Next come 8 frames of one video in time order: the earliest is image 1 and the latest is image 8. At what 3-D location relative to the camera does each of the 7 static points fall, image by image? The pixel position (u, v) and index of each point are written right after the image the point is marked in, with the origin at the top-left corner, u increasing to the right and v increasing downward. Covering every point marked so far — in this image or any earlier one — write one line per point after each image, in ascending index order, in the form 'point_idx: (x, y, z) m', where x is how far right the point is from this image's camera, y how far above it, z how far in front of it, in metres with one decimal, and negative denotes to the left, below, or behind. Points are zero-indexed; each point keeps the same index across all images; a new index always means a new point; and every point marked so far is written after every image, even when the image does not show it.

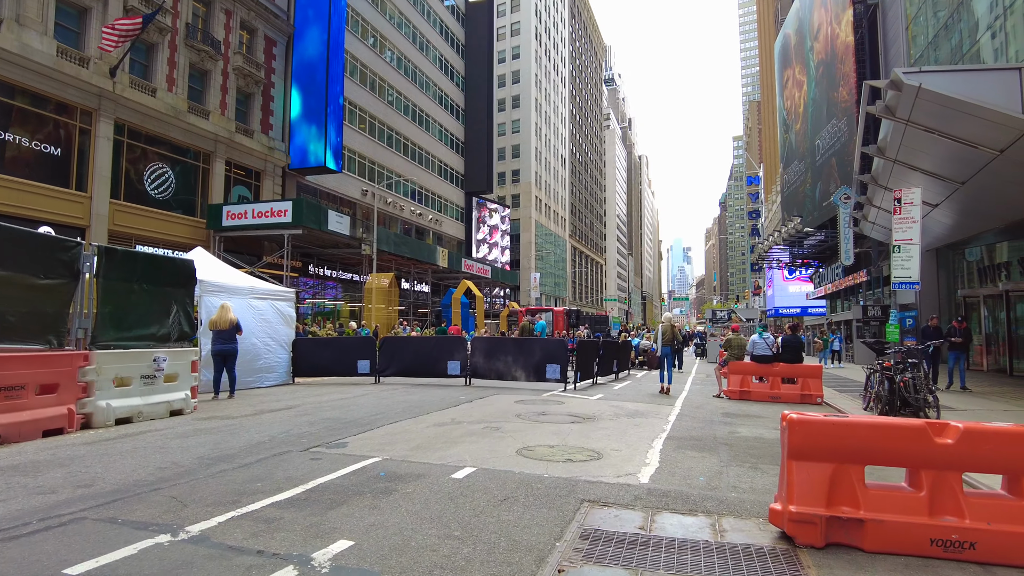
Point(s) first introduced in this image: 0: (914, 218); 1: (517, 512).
0: (+6.5, +1.1, +10.4) m
1: (0.0, -1.6, +4.6) m
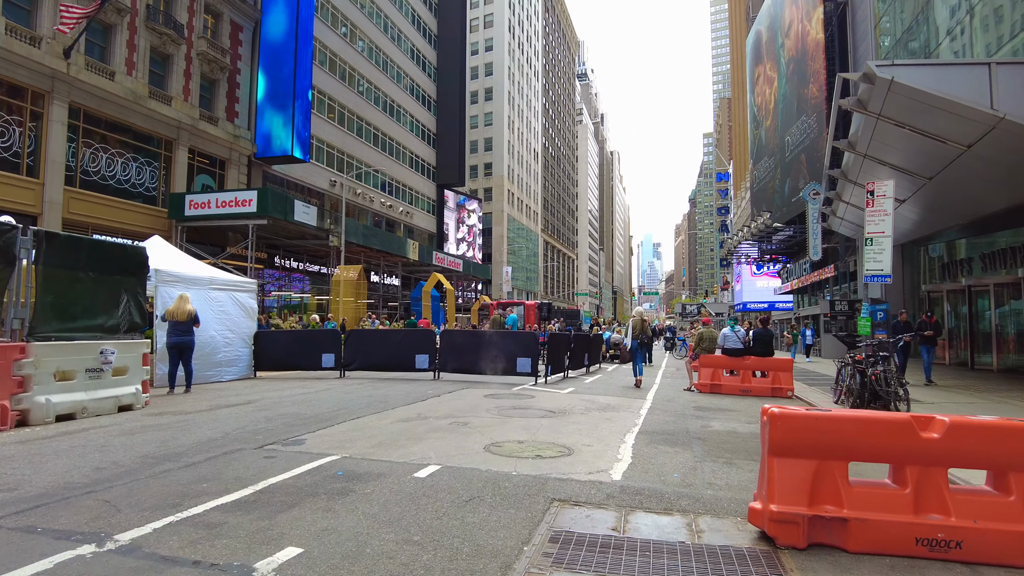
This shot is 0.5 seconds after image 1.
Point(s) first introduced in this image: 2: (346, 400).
0: (+6.0, +1.2, +10.4) m
1: (-0.2, -1.5, +4.3) m
2: (-2.7, -1.8, +10.4) m
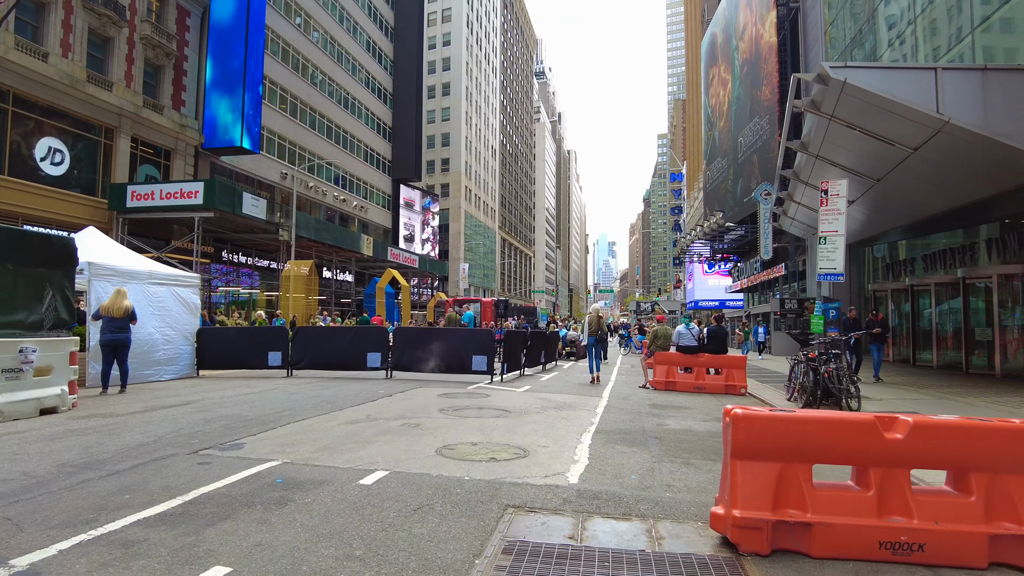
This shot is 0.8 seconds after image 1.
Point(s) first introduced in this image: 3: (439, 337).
0: (+5.3, +1.3, +10.5) m
1: (-0.5, -1.5, +4.0) m
2: (-3.4, -1.7, +9.9) m
3: (-1.5, -1.0, +13.6) m
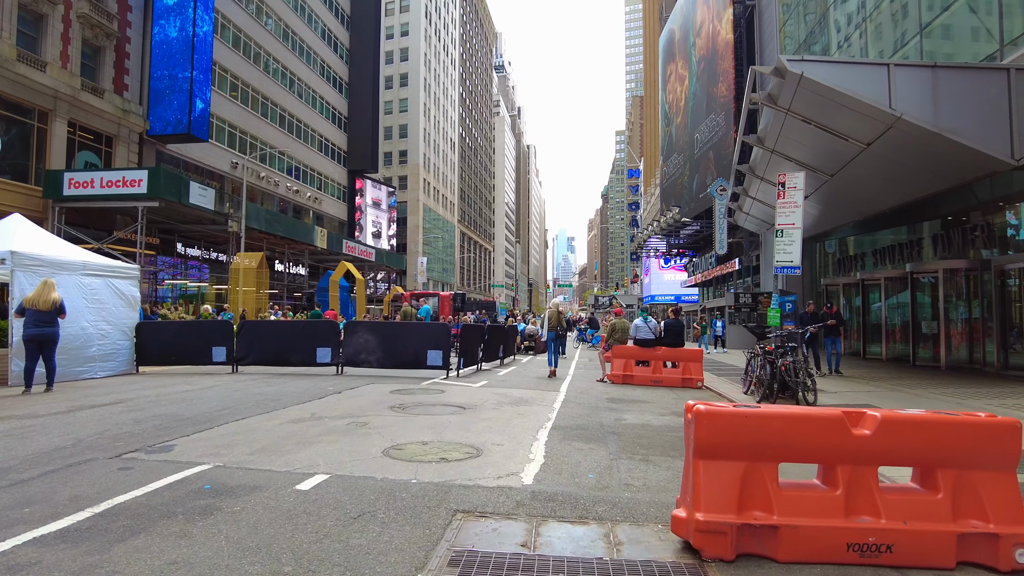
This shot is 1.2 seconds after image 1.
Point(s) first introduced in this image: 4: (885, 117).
0: (+4.6, +1.4, +10.5) m
1: (-0.8, -1.4, +3.7) m
2: (-4.1, -1.6, +9.4) m
3: (-2.4, -0.9, +13.2) m
4: (+7.0, +3.2, +12.1) m
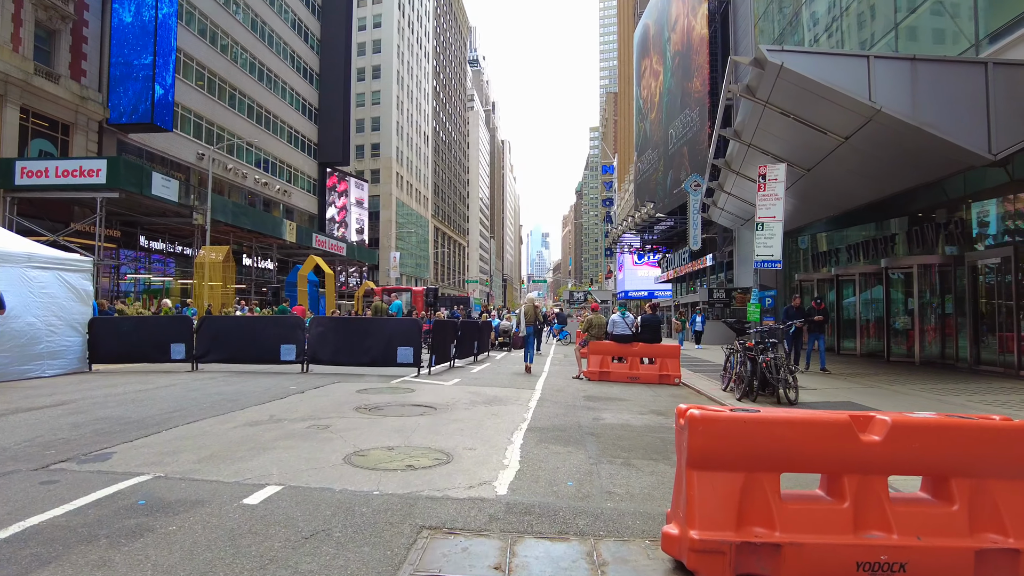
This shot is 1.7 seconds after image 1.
0: (+4.2, +1.5, +10.2) m
1: (-0.9, -1.4, +3.3) m
2: (-4.4, -1.5, +8.8) m
3: (-2.9, -0.8, +12.6) m
4: (+6.5, +3.3, +11.9) m
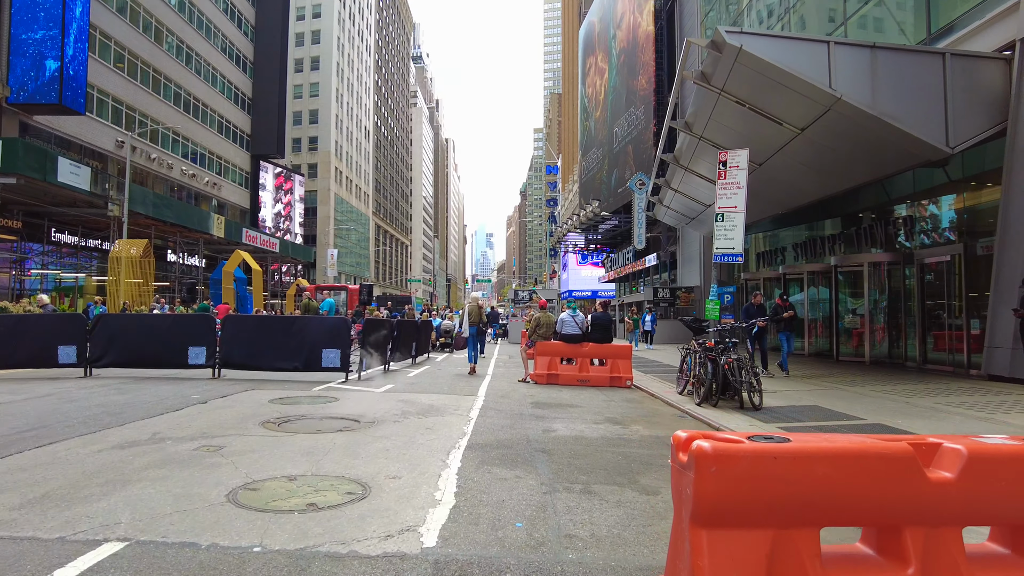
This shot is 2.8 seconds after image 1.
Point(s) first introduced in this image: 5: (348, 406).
0: (+3.3, +1.5, +9.5) m
1: (-1.2, -1.3, +2.1) m
2: (-5.1, -1.4, +7.3) m
3: (-4.0, -0.7, +11.3) m
4: (+5.5, +3.4, +11.4) m
5: (-2.0, -1.4, +8.0) m
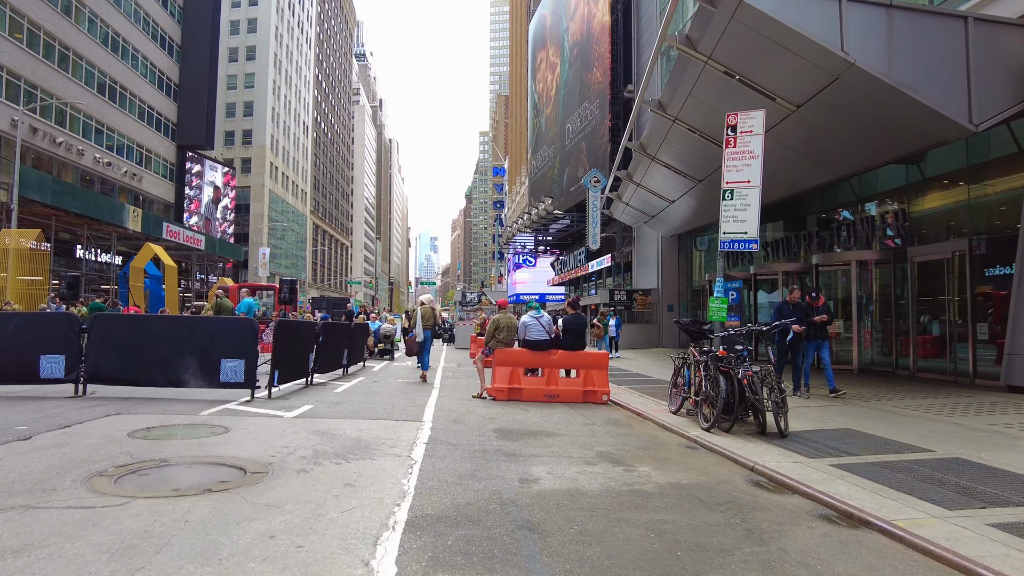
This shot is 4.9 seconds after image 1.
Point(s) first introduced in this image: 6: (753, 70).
0: (+2.9, +1.6, +7.7) m
1: (-1.1, -1.1, -0.1) m
2: (-5.4, -1.3, +4.7) m
3: (-4.6, -0.6, +8.8) m
4: (+4.9, +3.4, +9.8) m
5: (-2.4, -1.3, +5.6) m
6: (+4.1, +3.7, +10.9) m
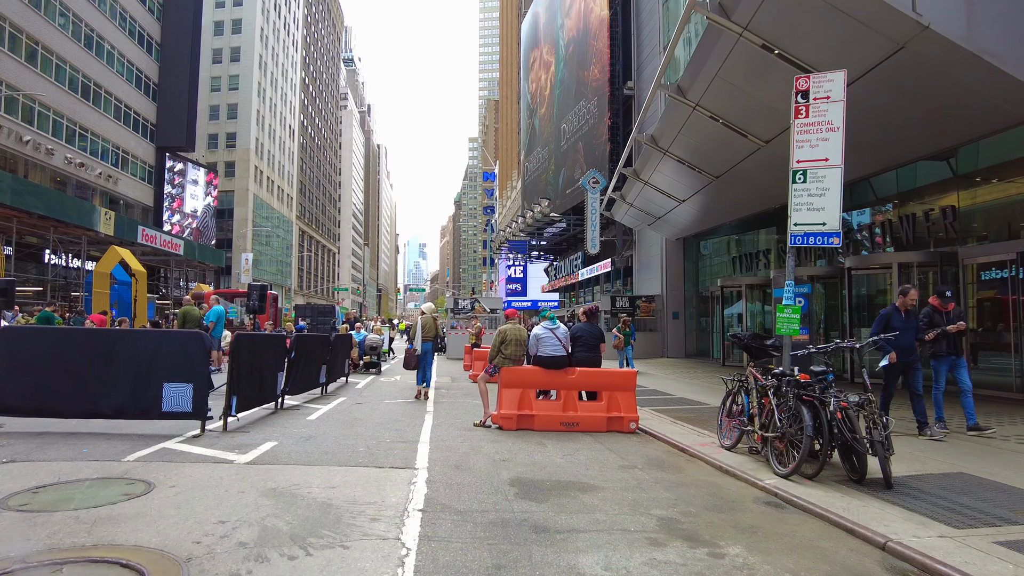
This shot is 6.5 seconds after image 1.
0: (+3.0, +1.6, +6.1) m
1: (-0.8, -1.1, -1.7) m
2: (-5.2, -1.3, +3.0) m
3: (-4.5, -0.6, +7.1) m
4: (+5.0, +3.3, +8.3) m
5: (-2.2, -1.4, +4.0) m
6: (+4.2, +3.7, +9.4) m
